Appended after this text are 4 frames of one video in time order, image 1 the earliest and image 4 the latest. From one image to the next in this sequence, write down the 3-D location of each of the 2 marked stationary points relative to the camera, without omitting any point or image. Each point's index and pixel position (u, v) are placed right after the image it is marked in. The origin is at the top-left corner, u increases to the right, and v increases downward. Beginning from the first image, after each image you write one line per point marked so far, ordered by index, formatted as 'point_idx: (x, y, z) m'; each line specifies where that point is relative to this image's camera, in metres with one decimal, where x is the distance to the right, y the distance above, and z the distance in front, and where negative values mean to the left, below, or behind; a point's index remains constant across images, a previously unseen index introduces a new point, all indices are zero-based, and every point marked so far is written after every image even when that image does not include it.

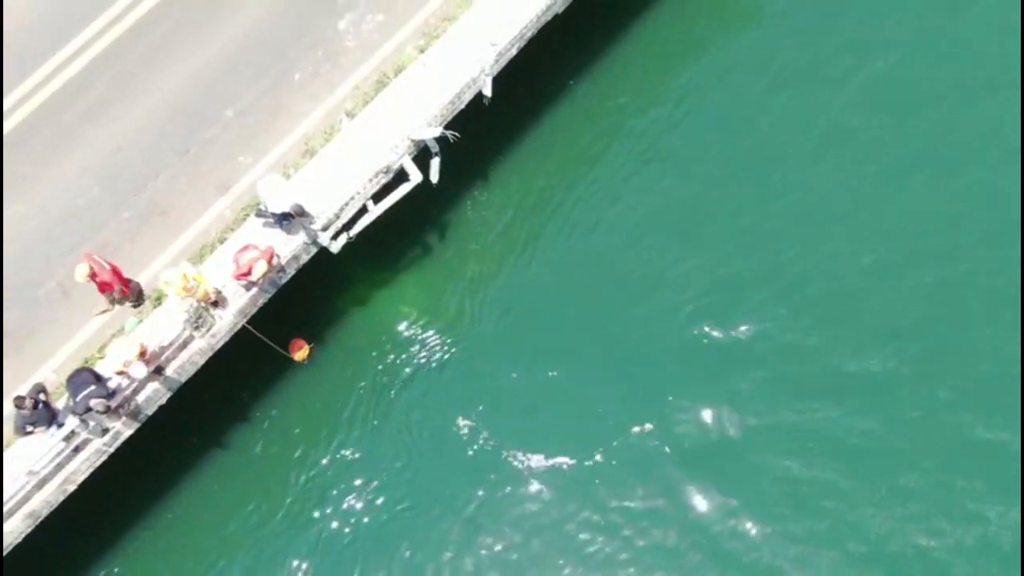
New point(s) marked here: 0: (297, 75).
0: (-3.4, +3.2, +13.7) m
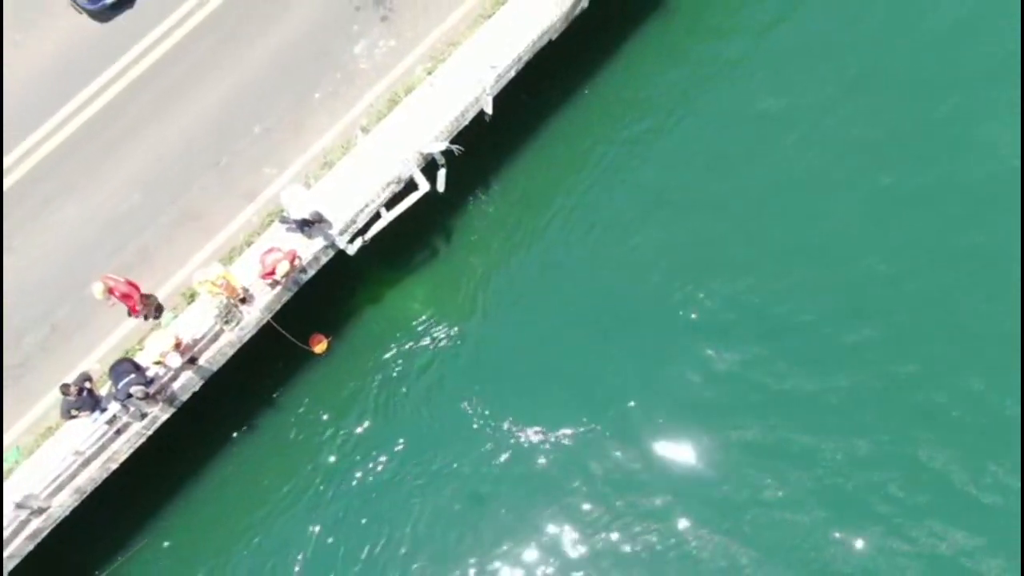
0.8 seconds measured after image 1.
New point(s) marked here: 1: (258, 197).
0: (-3.2, +3.2, +14.4) m
1: (-4.1, +1.5, +14.2) m
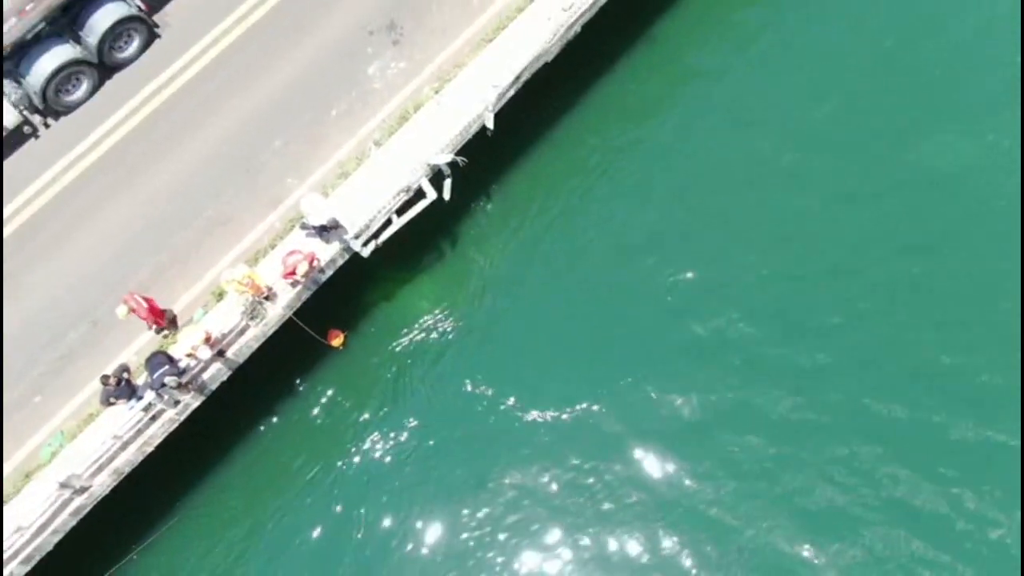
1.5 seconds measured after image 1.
0: (-3.2, +3.2, +15.8) m
1: (-4.2, +1.5, +15.6) m
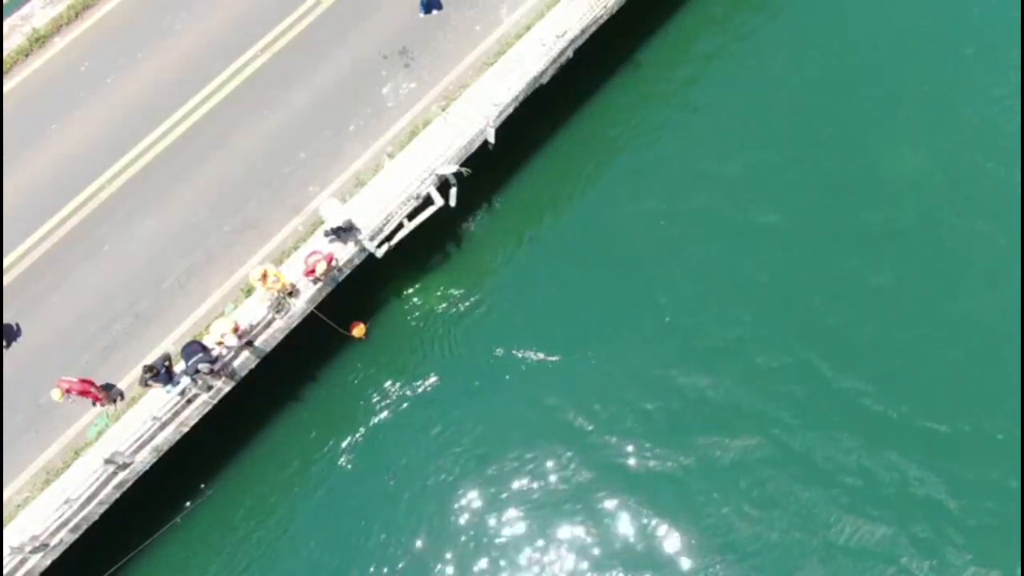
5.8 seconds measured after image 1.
0: (-3.2, +3.3, +17.6) m
1: (-4.2, +1.6, +17.4) m
